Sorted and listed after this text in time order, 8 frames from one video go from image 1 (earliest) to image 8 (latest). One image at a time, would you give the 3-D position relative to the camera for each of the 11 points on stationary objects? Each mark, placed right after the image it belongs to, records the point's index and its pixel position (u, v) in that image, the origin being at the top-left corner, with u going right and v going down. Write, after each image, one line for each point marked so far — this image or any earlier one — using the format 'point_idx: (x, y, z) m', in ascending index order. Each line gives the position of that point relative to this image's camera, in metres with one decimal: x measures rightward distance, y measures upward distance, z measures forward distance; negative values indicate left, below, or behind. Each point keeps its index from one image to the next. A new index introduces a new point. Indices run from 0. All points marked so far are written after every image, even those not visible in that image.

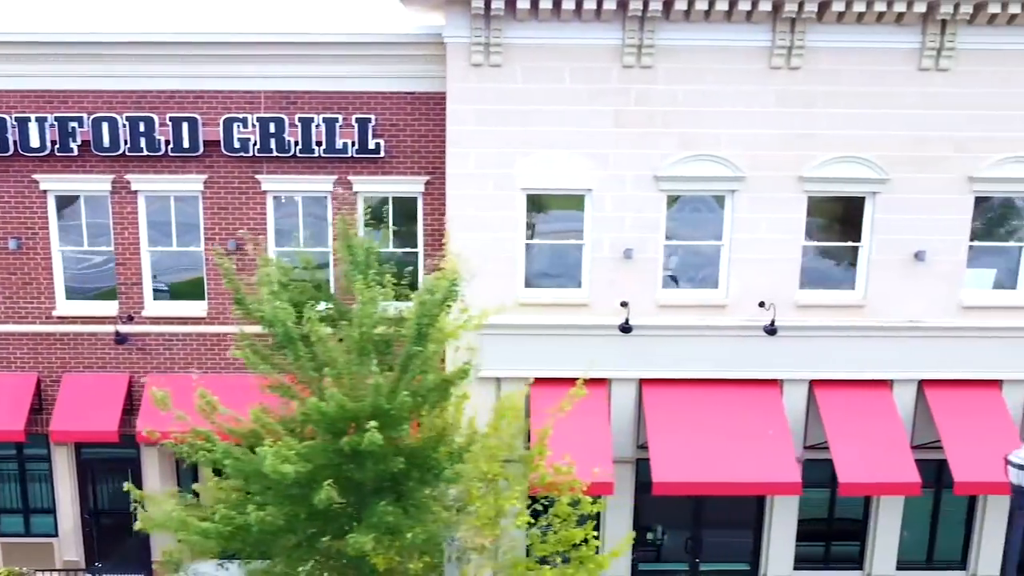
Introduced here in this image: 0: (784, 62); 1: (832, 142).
0: (+3.3, +2.7, +9.3) m
1: (+4.0, +1.8, +9.5) m
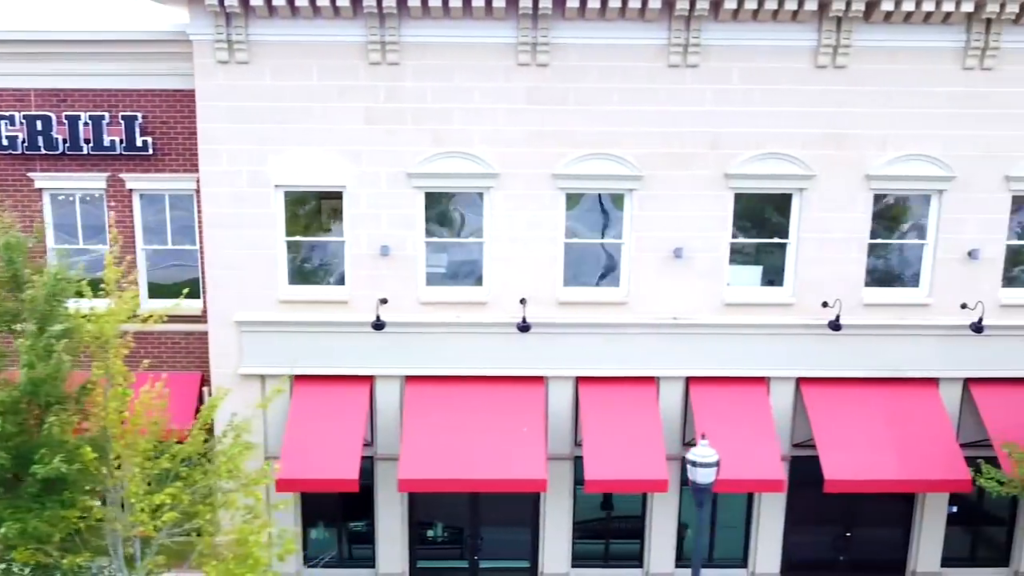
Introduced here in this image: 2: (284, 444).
0: (+0.2, +2.8, +9.3) m
1: (+0.9, +1.9, +9.5) m
2: (-2.8, -1.9, +9.5) m
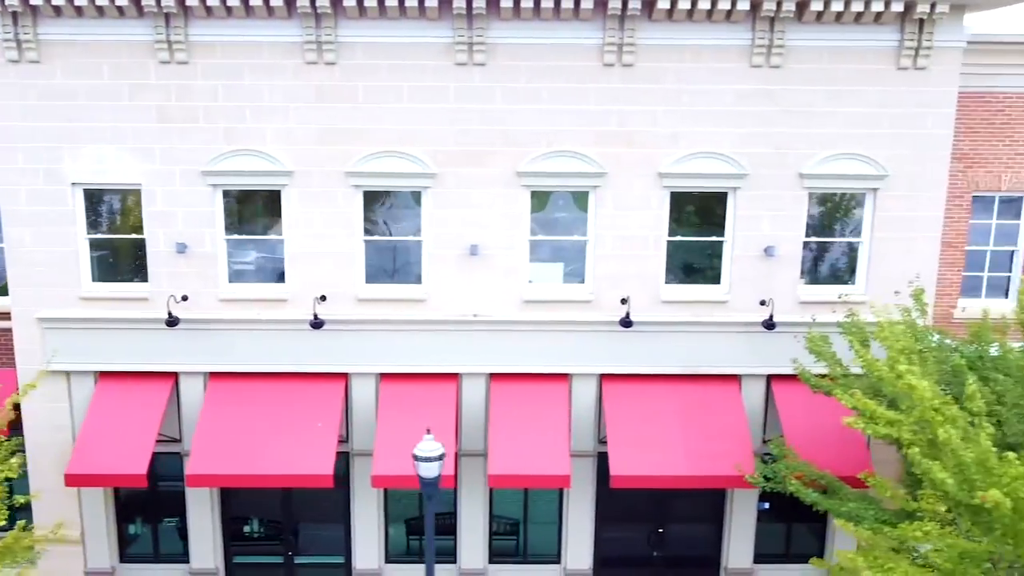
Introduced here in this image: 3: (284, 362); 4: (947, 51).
0: (-2.4, +2.8, +9.4) m
1: (-1.7, +1.9, +9.6) m
2: (-5.4, -1.9, +9.6) m
3: (-3.0, -1.0, +10.0) m
4: (+5.4, +2.9, +9.5) m
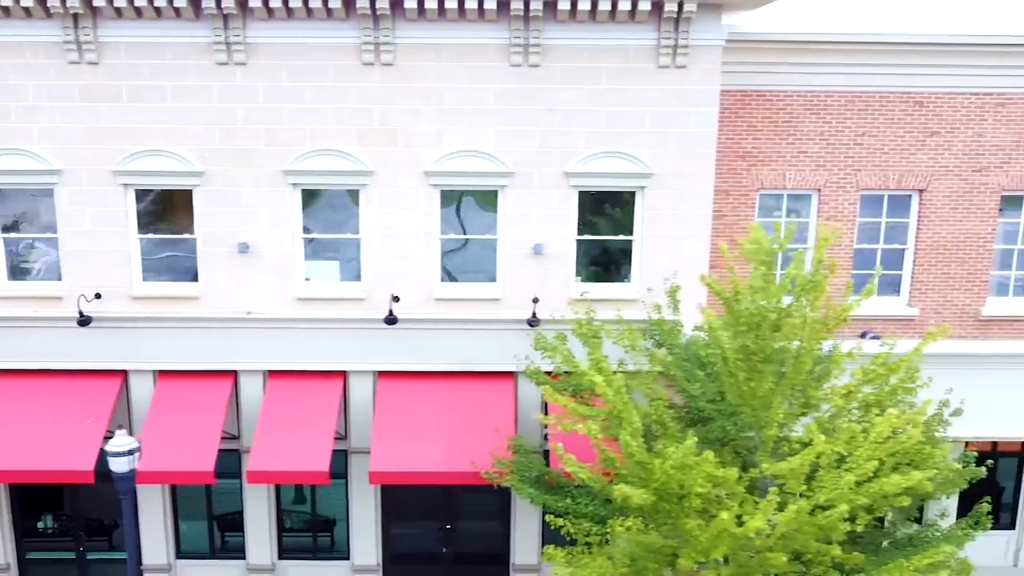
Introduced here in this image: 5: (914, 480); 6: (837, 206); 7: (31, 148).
0: (-5.3, +2.9, +9.5) m
1: (-4.7, +1.9, +9.7) m
2: (-8.4, -1.9, +9.7) m
3: (-5.9, -0.9, +10.1) m
4: (+2.4, +3.0, +9.5) m
5: (+3.4, -1.6, +6.4) m
6: (+4.6, +1.2, +10.7) m
7: (-6.1, +1.8, +9.7) m
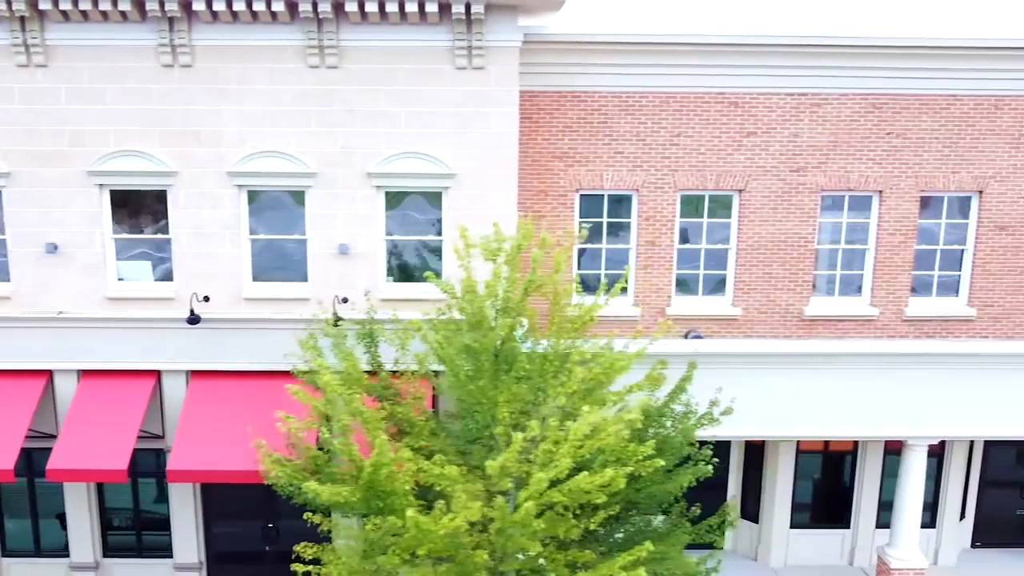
0: (-7.9, +2.9, +9.6) m
1: (-7.2, +1.9, +9.8) m
2: (-10.9, -1.9, +9.8) m
3: (-8.5, -0.9, +10.2) m
4: (-0.1, +3.0, +9.6) m
5: (+0.8, -1.6, +6.5) m
6: (+2.0, +1.2, +10.8) m
7: (-8.6, +1.8, +9.8) m
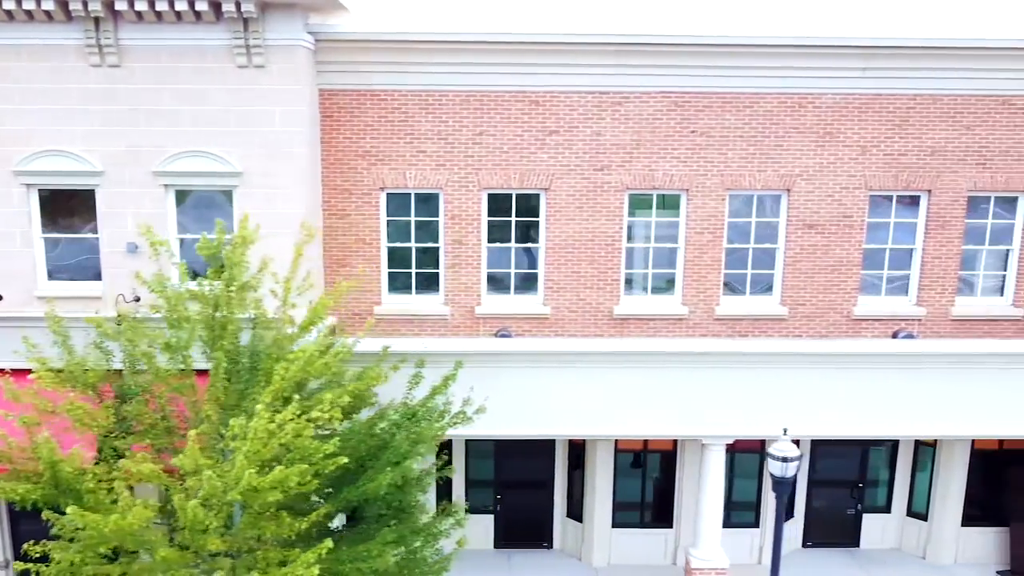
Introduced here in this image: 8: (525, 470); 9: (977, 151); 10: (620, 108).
0: (-10.6, +2.9, +9.6) m
1: (-9.9, +1.9, +9.8) m
2: (-13.7, -1.9, +9.8) m
3: (-11.2, -0.9, +10.2) m
4: (-2.9, +3.0, +9.6) m
5: (-2.0, -1.6, +6.5) m
6: (-0.7, +1.2, +10.8) m
7: (-11.4, +1.8, +9.8) m
8: (+0.2, -2.9, +12.1) m
9: (+6.5, +1.9, +10.8) m
10: (+1.5, +2.5, +10.6) m
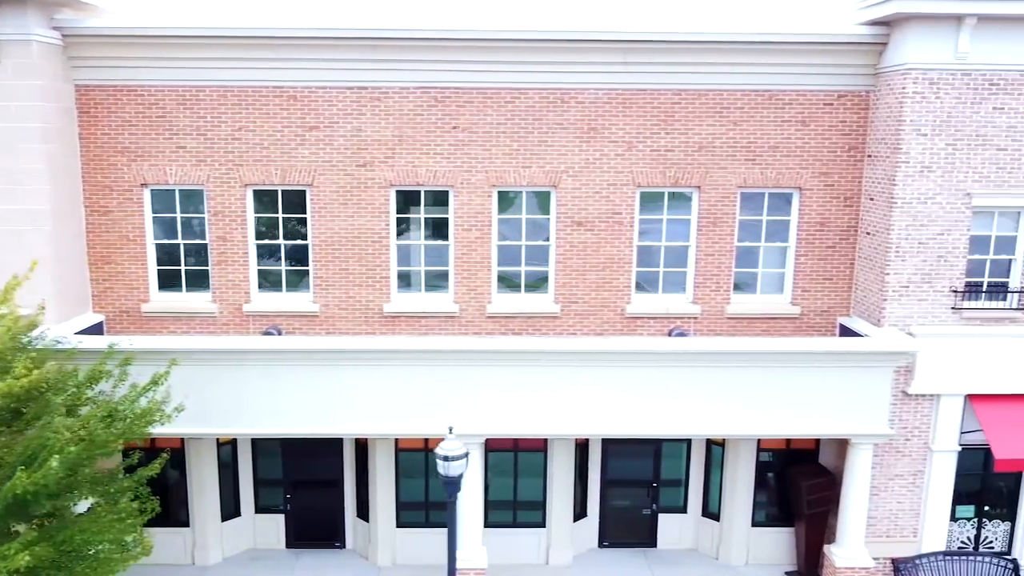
0: (-13.9, +2.9, +9.6) m
1: (-13.2, +2.0, +9.7) m
2: (-17.0, -1.8, +9.8) m
3: (-14.5, -0.9, +10.2) m
4: (-6.2, +3.0, +9.5) m
5: (-5.3, -1.5, +6.4) m
6: (-4.0, +1.2, +10.7) m
7: (-14.7, +1.8, +9.8) m
8: (-3.1, -2.8, +12.0) m
9: (+3.2, +2.0, +10.6) m
10: (-1.8, +2.5, +10.5) m
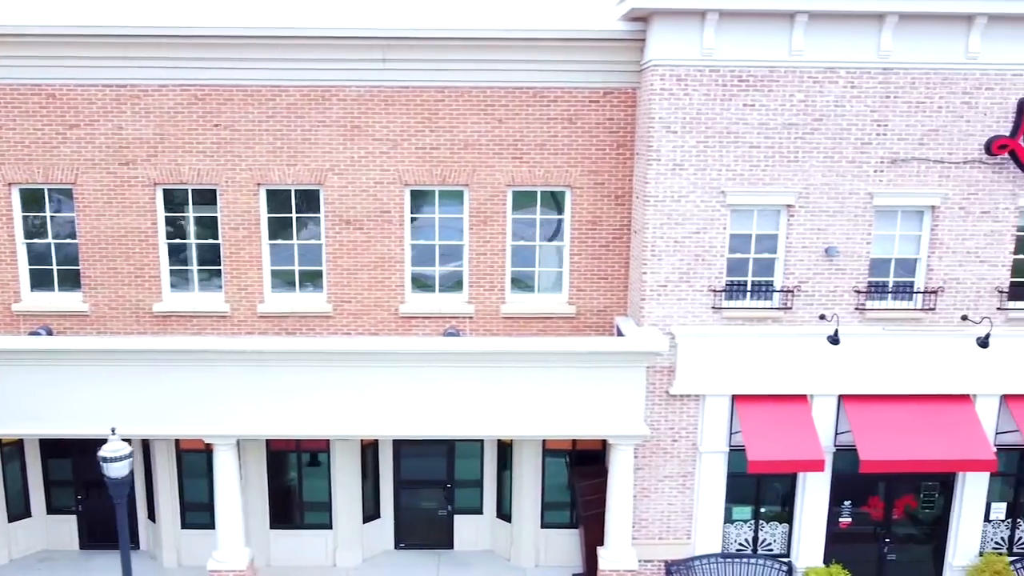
0: (-17.2, +2.9, +9.5) m
1: (-16.5, +2.0, +9.7) m
2: (-20.2, -1.8, +9.8) m
3: (-17.8, -0.9, +10.2) m
4: (-9.4, +3.0, +9.4) m
5: (-8.5, -1.5, +6.3) m
6: (-7.3, +1.2, +10.6) m
7: (-17.9, +1.8, +9.8) m
8: (-6.3, -2.8, +11.9) m
9: (0.0, +2.0, +10.5) m
10: (-5.0, +2.5, +10.4) m
